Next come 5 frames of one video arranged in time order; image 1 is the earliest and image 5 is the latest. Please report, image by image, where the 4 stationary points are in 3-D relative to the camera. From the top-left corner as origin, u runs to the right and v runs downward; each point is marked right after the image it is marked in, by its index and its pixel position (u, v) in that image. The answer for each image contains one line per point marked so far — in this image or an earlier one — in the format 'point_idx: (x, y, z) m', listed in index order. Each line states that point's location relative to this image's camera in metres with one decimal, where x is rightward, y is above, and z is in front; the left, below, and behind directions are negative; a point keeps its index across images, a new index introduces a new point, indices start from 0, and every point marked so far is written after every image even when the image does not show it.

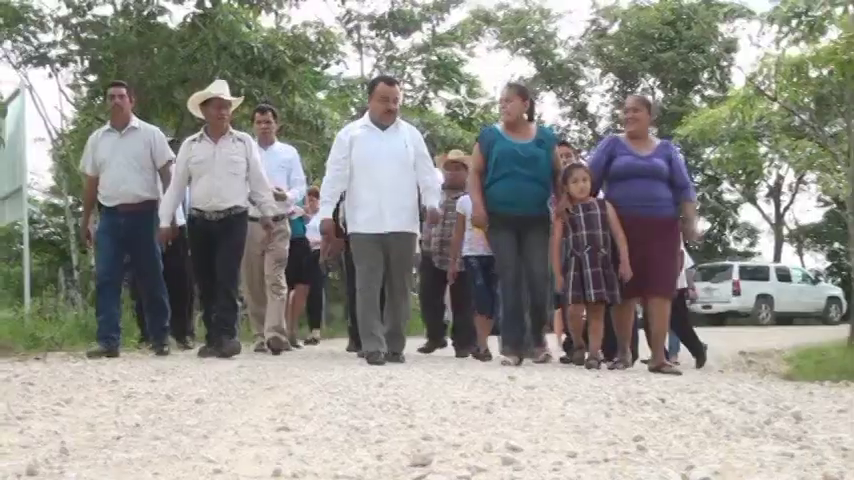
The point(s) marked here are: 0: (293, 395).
0: (-0.6, -0.7, +5.5) m
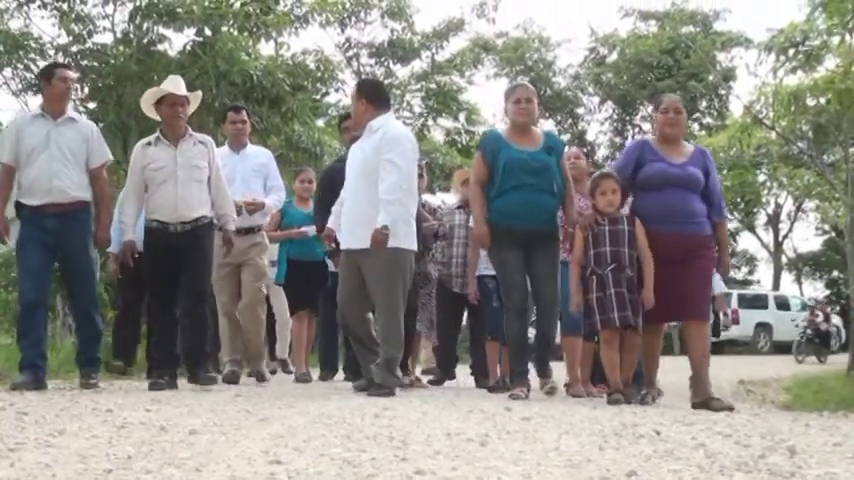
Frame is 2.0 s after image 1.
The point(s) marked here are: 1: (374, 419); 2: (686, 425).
0: (-0.6, -0.8, +5.5) m
1: (-0.2, -0.8, +5.7) m
2: (+1.1, -0.8, +5.6) m
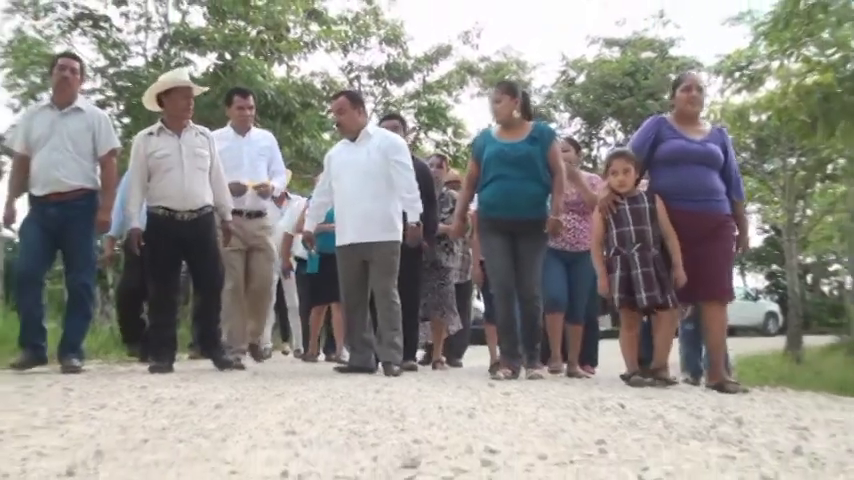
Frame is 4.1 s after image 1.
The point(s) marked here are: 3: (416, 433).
0: (-0.6, -0.8, +6.3) m
1: (-0.3, -0.7, +6.5) m
2: (+1.1, -0.8, +6.4) m
3: (-0.1, -0.8, +5.7) m
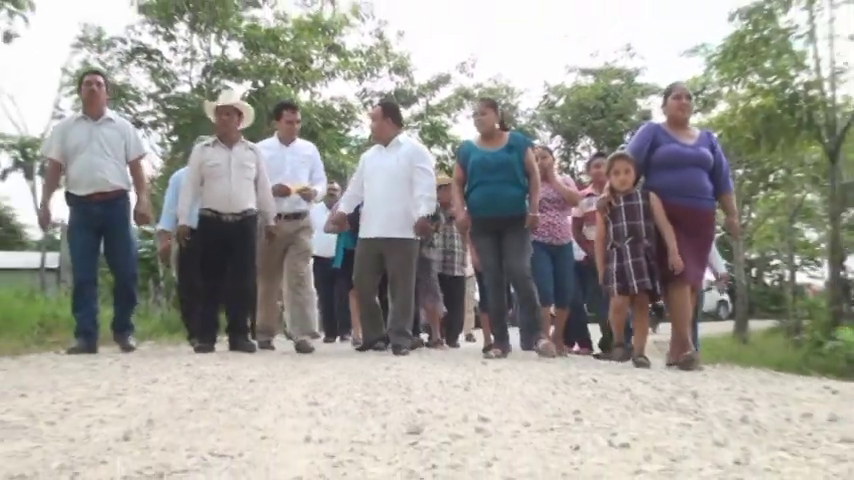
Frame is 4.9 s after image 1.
0: (-0.6, -0.8, +7.3) m
1: (-0.2, -0.8, +7.5) m
2: (+1.1, -0.8, +7.4) m
3: (0.0, -0.8, +6.7) m
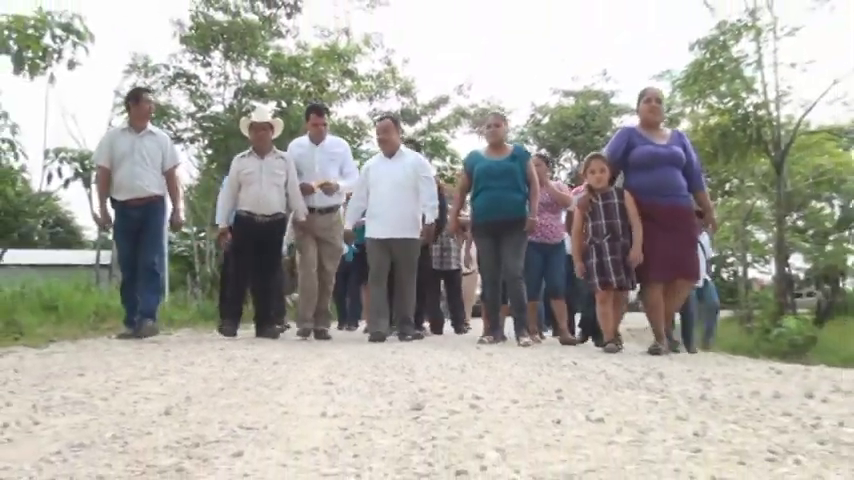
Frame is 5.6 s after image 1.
0: (-0.6, -0.8, +8.3) m
1: (-0.2, -0.8, +8.5) m
2: (+1.1, -0.8, +8.4) m
3: (0.0, -0.8, +7.7) m
